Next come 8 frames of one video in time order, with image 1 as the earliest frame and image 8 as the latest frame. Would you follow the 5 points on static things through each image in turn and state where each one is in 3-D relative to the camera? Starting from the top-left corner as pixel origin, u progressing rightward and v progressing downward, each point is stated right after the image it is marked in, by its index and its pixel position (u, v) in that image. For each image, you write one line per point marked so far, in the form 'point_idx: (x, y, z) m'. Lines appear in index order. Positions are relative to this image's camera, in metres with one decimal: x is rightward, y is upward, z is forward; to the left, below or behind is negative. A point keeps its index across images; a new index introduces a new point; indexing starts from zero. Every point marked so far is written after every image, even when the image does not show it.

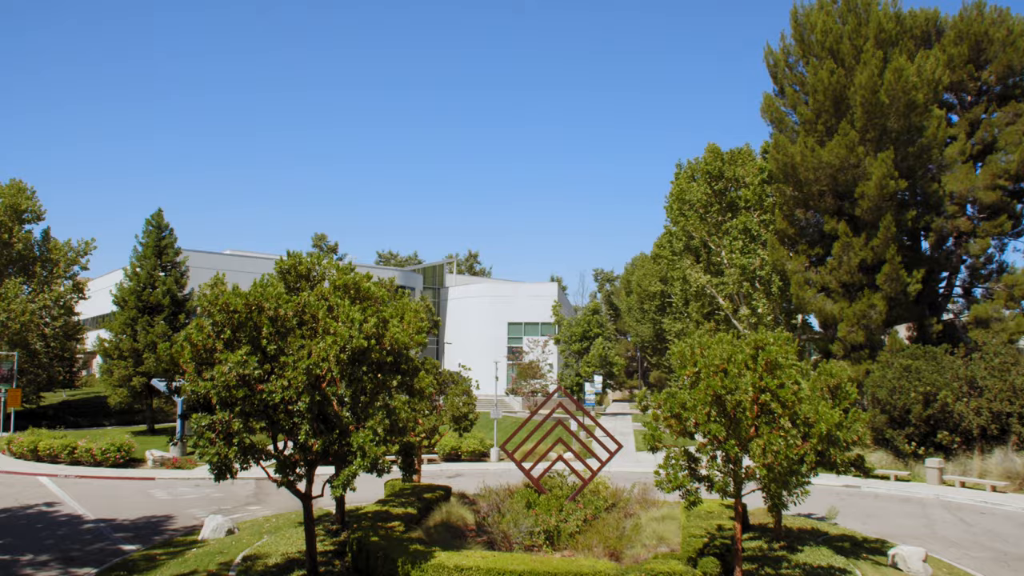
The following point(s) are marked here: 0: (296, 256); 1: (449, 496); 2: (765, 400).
0: (-3.0, +0.4, +10.1) m
1: (-1.2, -4.2, +14.5) m
2: (+3.0, -1.3, +8.7) m
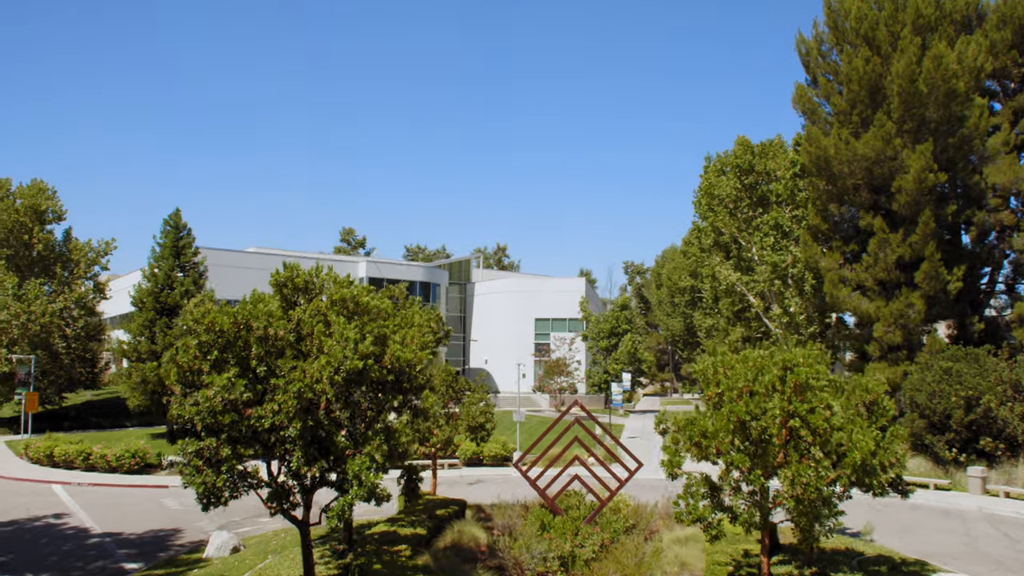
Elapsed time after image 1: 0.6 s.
0: (-2.8, +0.3, +9.6) m
1: (-0.9, -4.3, +14.0) m
2: (+3.0, -1.5, +7.9) m
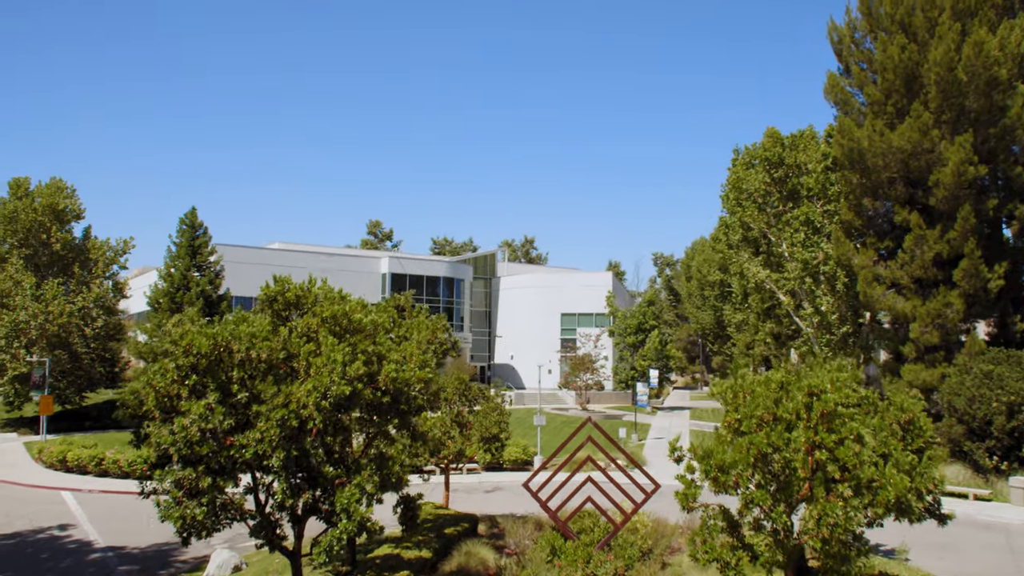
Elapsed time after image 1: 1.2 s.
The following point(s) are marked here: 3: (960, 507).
0: (-2.8, +0.1, +9.1) m
1: (-0.7, -4.4, +13.4) m
2: (+3.0, -1.7, +7.2) m
3: (+12.2, -5.9, +19.9) m
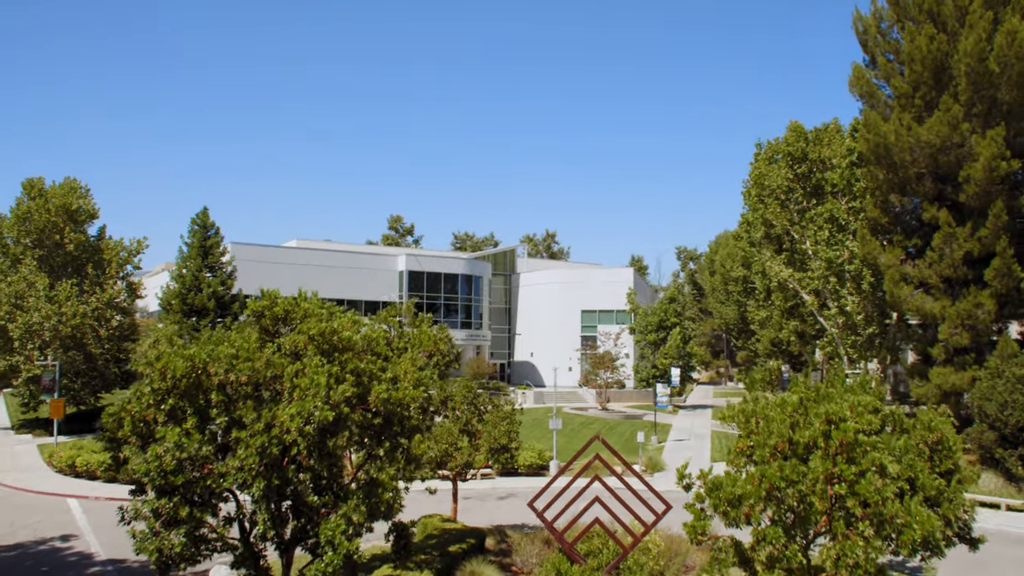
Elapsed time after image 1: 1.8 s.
0: (-2.8, -0.1, +8.7) m
1: (-0.6, -4.6, +13.0) m
2: (+3.0, -1.9, +6.6) m
3: (+12.5, -6.0, +19.1) m
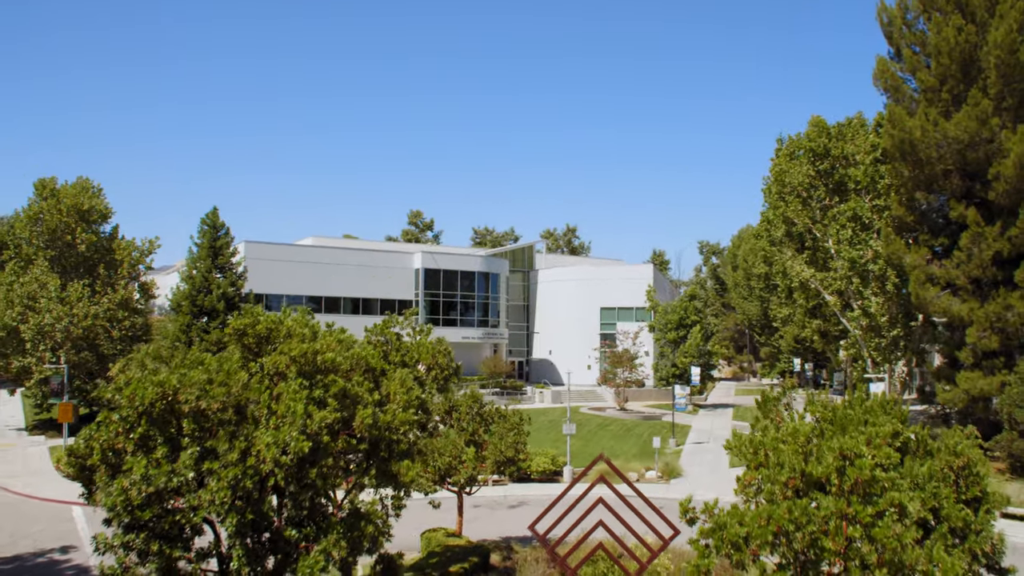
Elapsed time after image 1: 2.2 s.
0: (-2.9, -0.3, +8.3) m
1: (-0.5, -4.7, +12.6) m
2: (+2.8, -2.1, +6.1) m
3: (+12.7, -6.1, +18.3) m
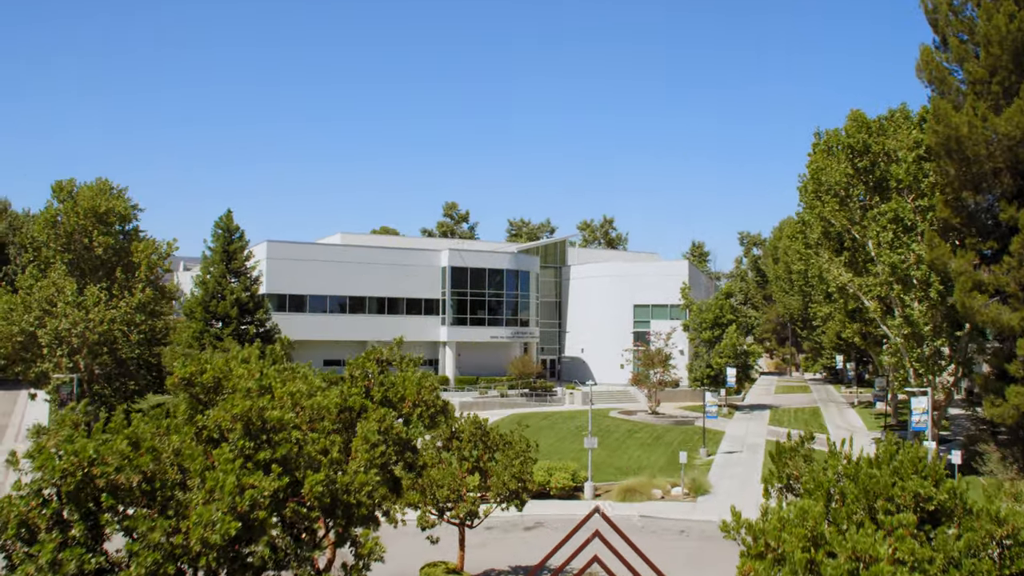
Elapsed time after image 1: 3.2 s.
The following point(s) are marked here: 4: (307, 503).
0: (-3.2, -0.8, +7.5) m
1: (-0.5, -5.1, +11.7) m
2: (+2.5, -2.5, +5.1) m
3: (+13.0, -6.4, +16.8) m
4: (-1.9, -2.0, +6.8) m
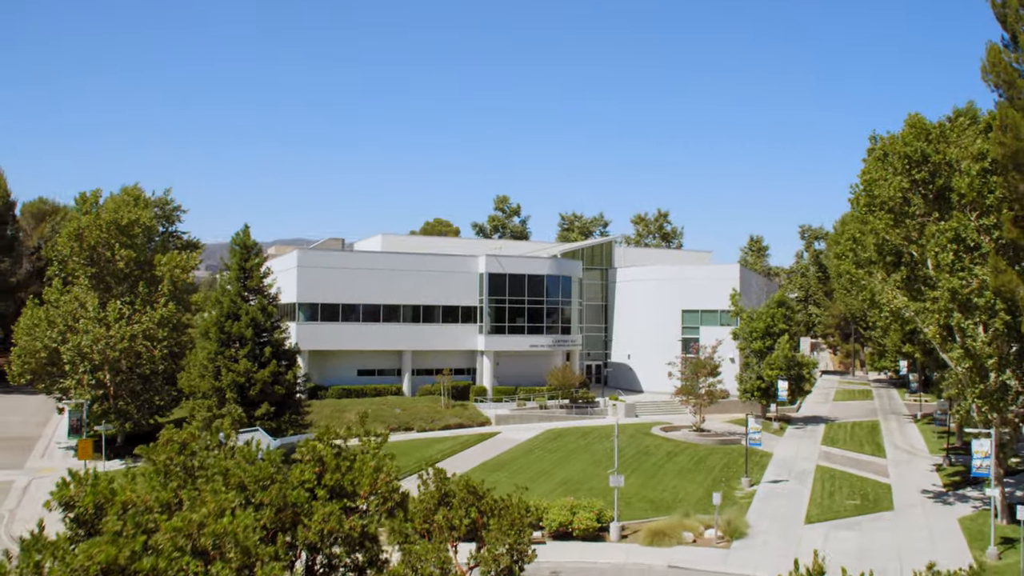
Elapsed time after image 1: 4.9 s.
0: (-3.8, -1.8, +6.4) m
1: (-0.9, -6.1, +10.5) m
2: (+1.7, -3.5, +3.6) m
3: (+13.0, -7.3, +14.5) m
4: (-2.6, -3.0, +5.6) m
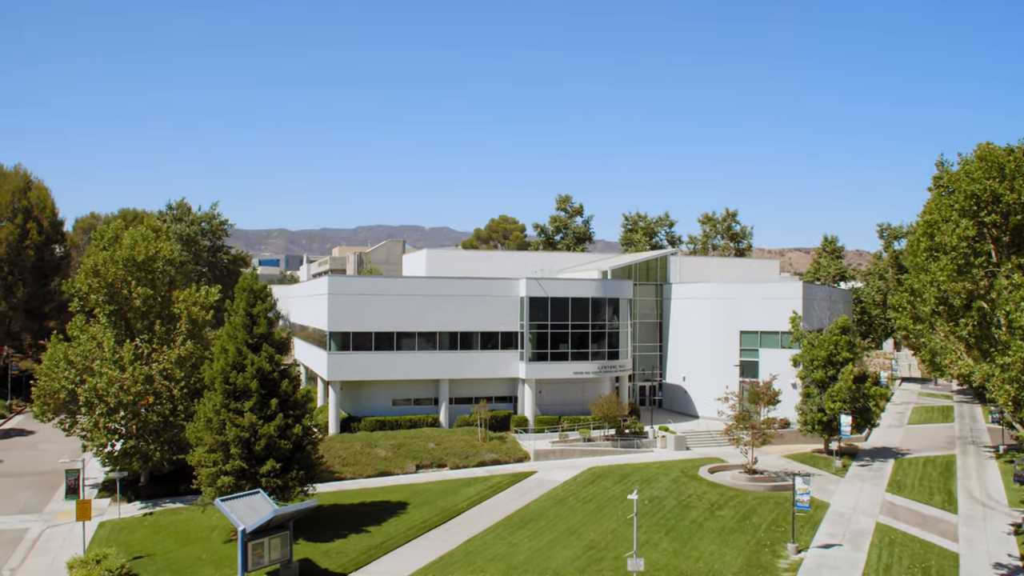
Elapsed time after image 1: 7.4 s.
0: (-5.0, -3.6, +5.0) m
1: (-1.7, -7.9, +8.8) m
2: (+0.1, -5.4, +1.7) m
3: (+12.4, -9.2, +11.6) m
4: (-3.9, -4.8, +4.1) m
